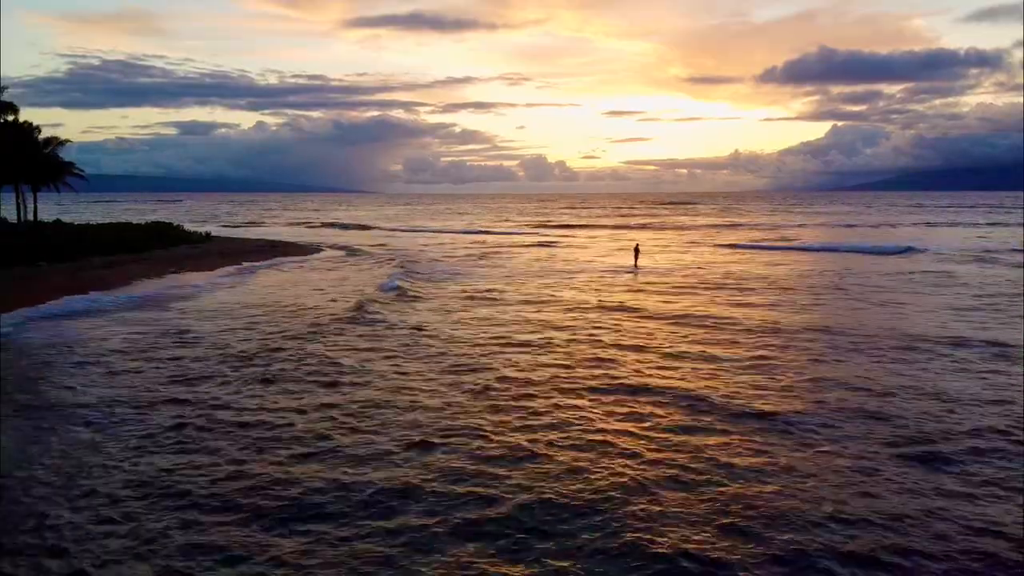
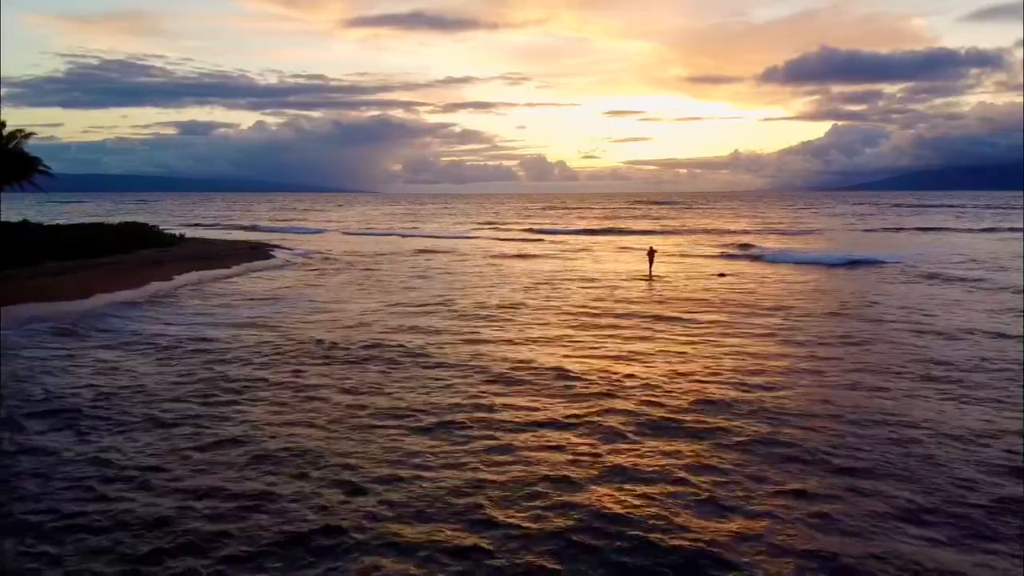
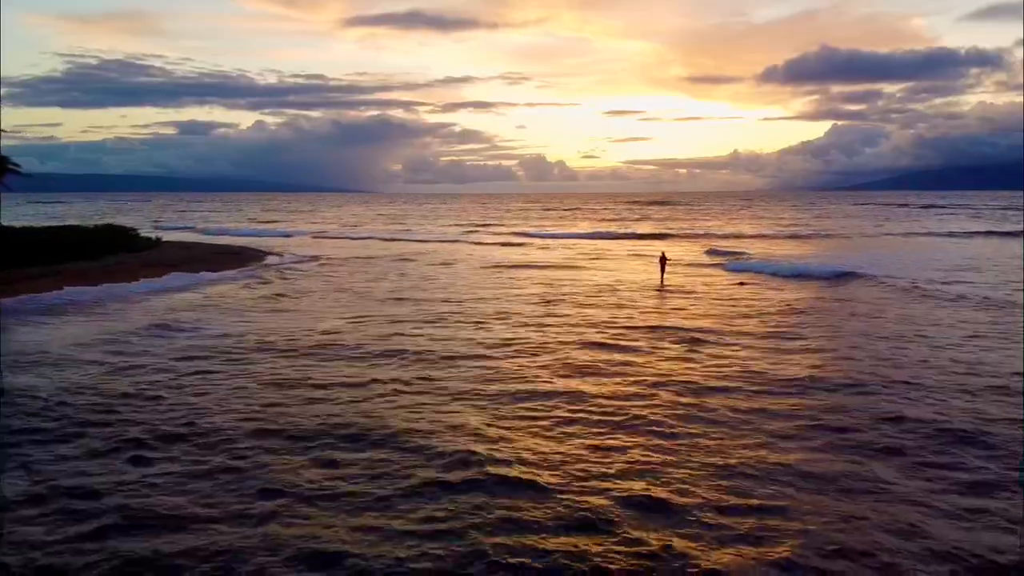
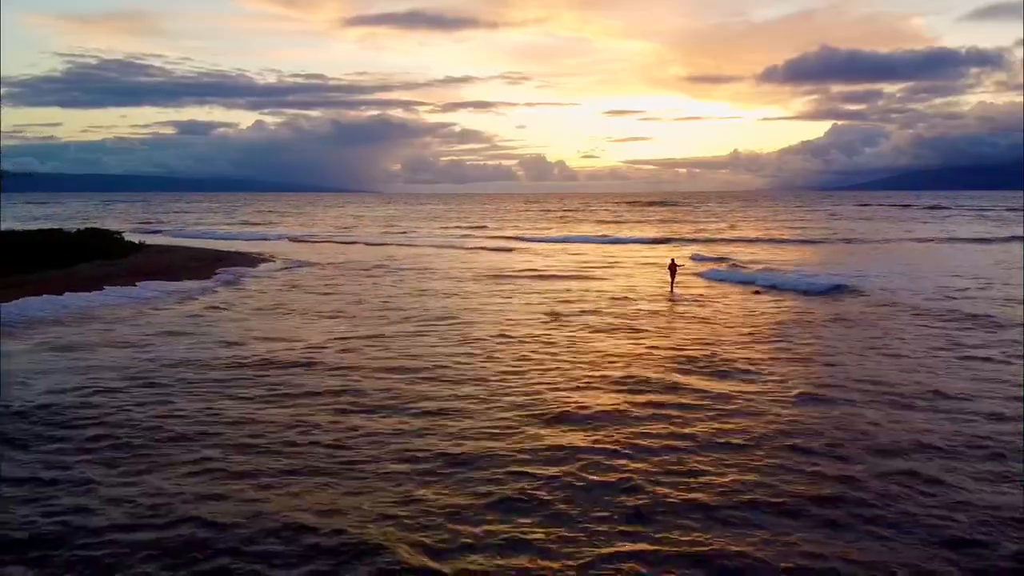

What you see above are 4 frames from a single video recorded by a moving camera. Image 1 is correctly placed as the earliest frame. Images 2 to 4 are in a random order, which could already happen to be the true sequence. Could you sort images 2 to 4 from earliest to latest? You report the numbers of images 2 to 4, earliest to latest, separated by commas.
2, 3, 4
